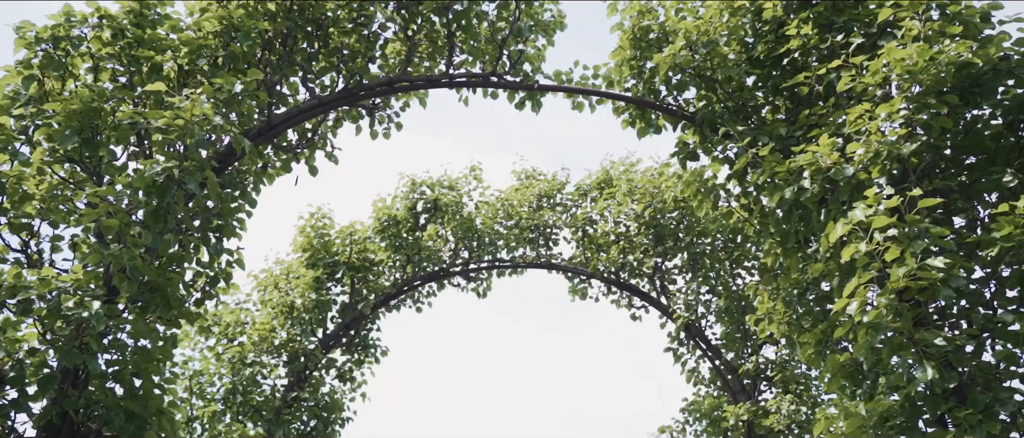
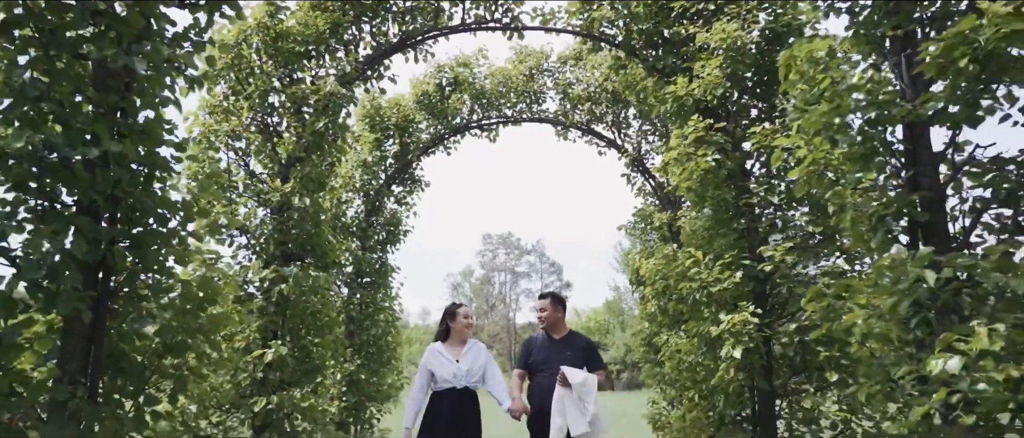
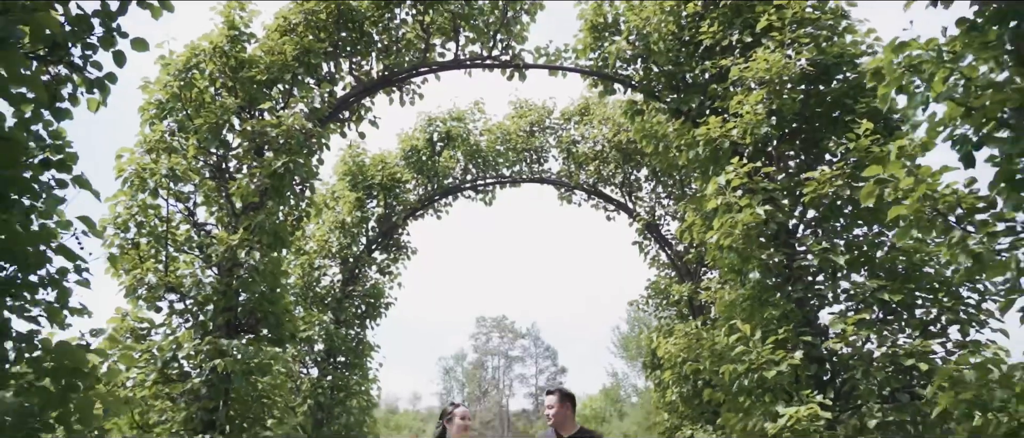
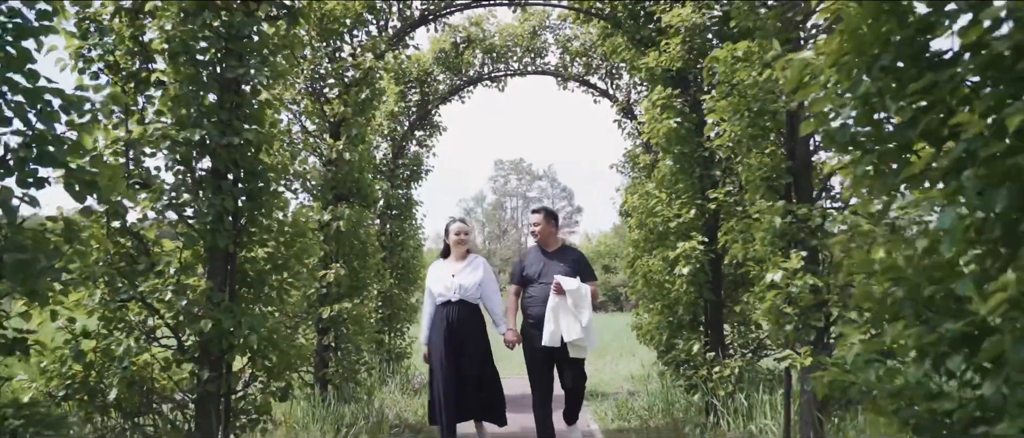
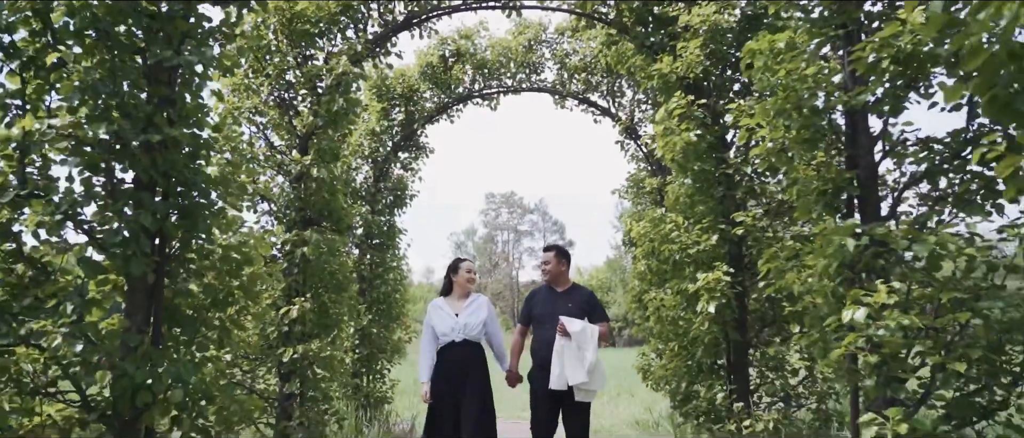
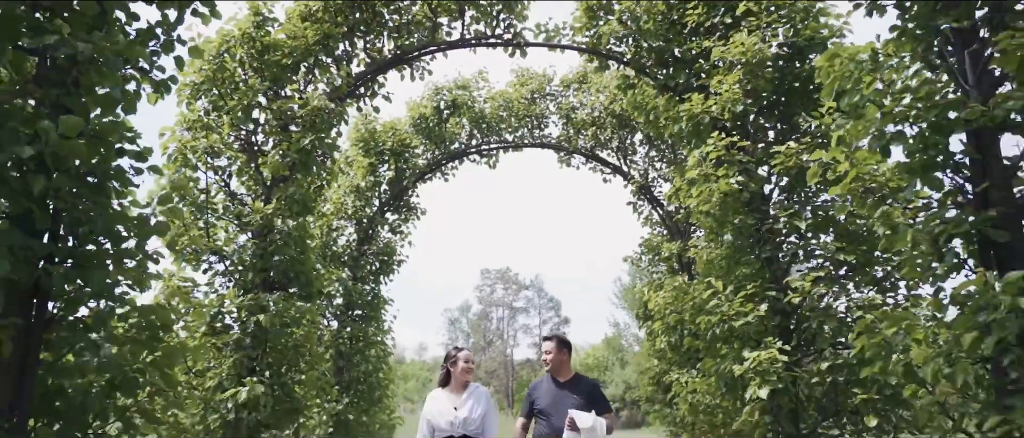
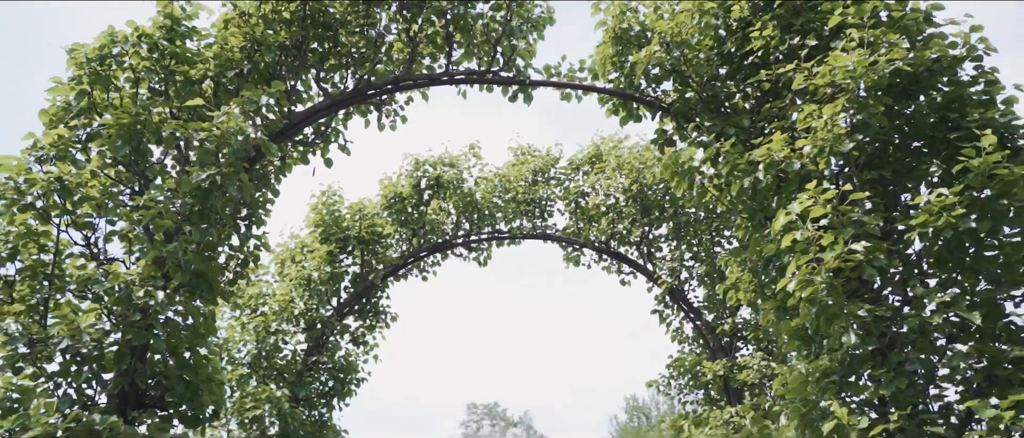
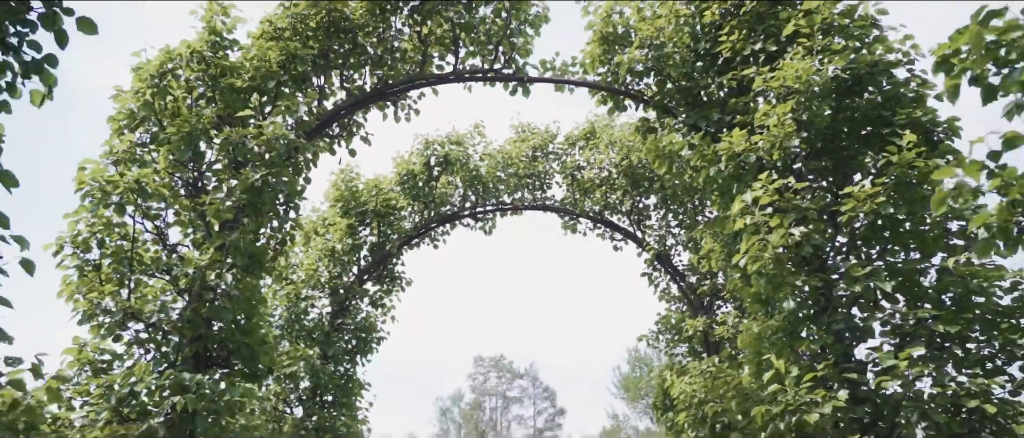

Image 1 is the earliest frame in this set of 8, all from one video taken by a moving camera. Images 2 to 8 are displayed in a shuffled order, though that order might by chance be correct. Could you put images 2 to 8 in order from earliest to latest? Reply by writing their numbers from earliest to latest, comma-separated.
7, 8, 3, 6, 2, 5, 4
